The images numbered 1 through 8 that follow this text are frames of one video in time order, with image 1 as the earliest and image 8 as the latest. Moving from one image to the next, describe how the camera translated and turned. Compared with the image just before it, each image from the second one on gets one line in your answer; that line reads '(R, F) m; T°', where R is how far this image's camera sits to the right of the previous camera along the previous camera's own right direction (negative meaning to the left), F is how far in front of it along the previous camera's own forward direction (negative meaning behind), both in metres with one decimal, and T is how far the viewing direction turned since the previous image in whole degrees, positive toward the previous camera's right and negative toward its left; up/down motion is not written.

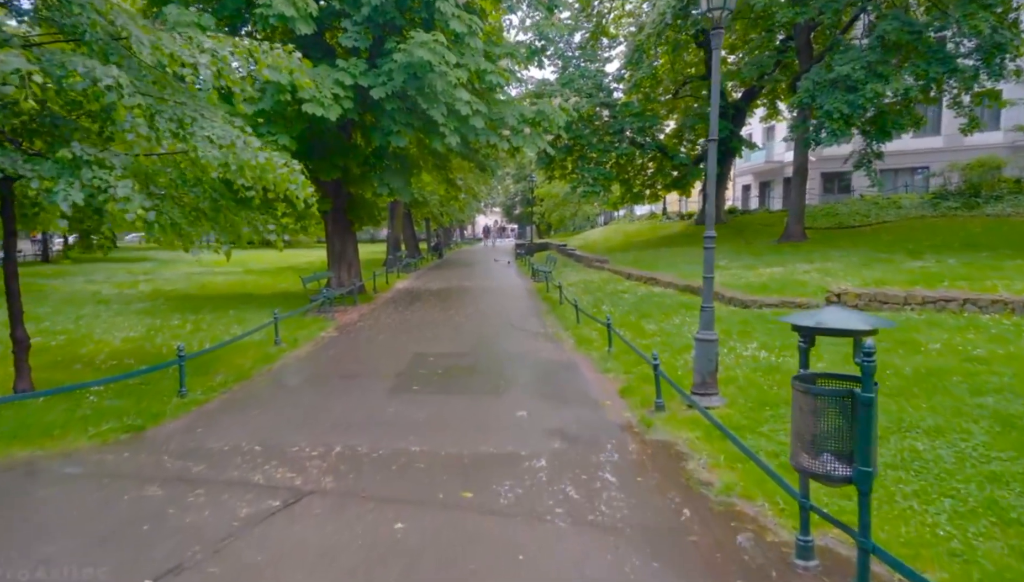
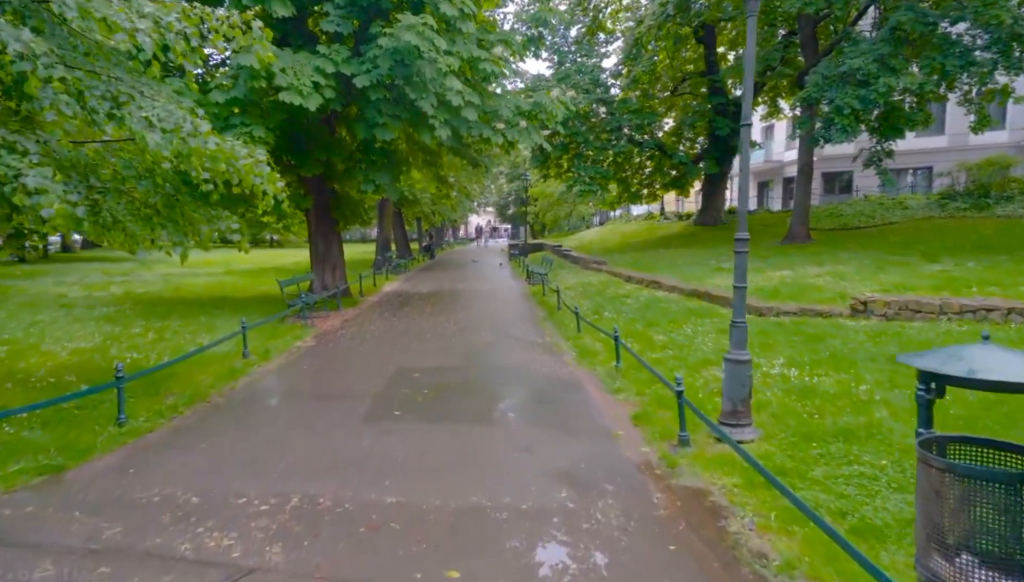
(0.0, +0.9) m; +1°
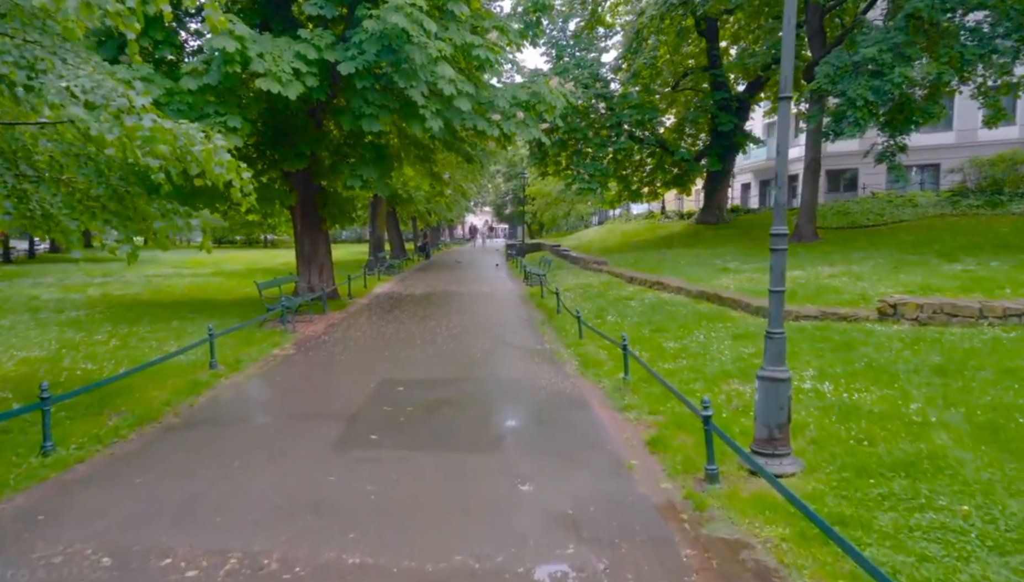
(0.0, +0.8) m; 0°
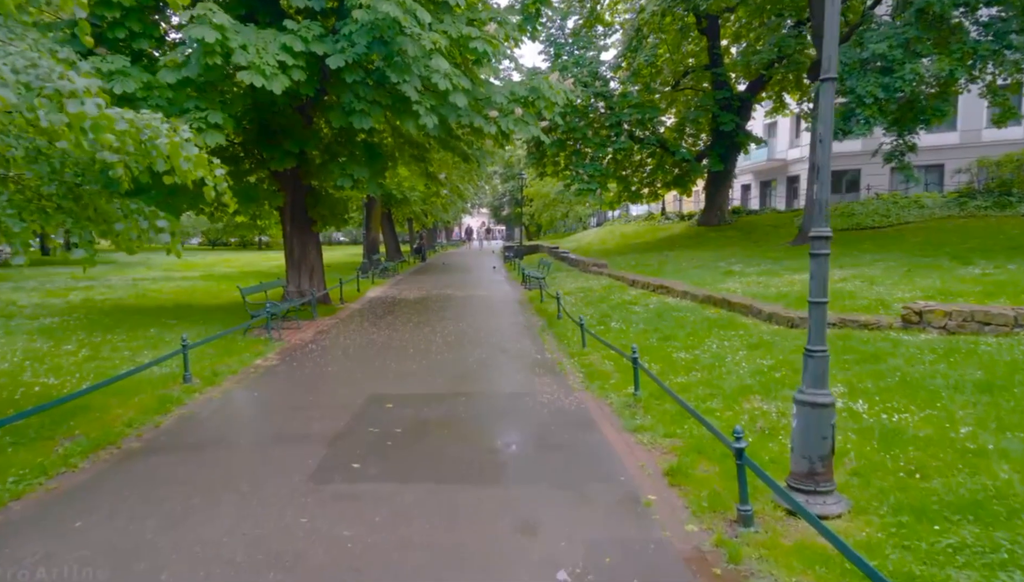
(0.0, +0.6) m; 0°
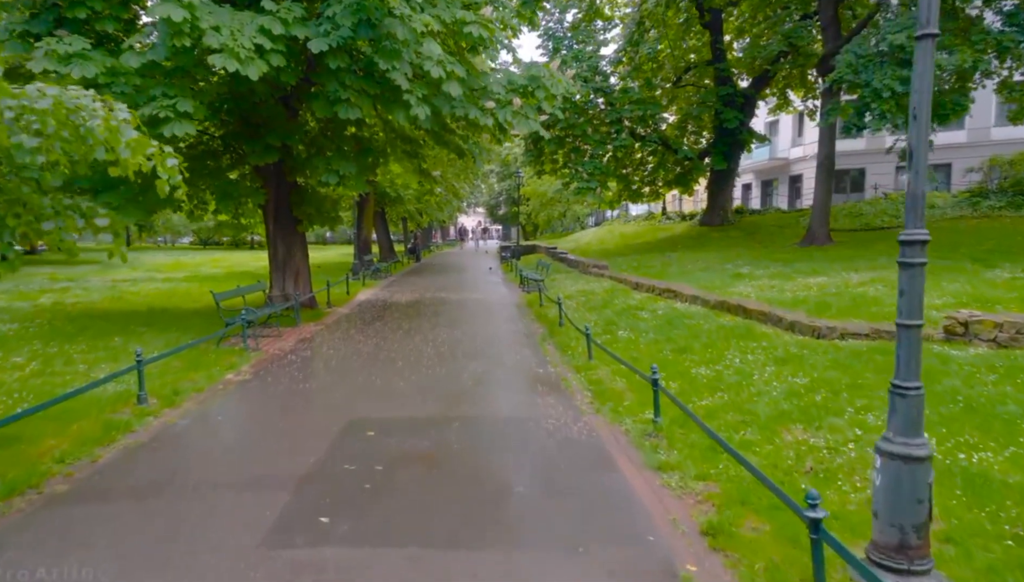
(0.0, +0.9) m; 0°
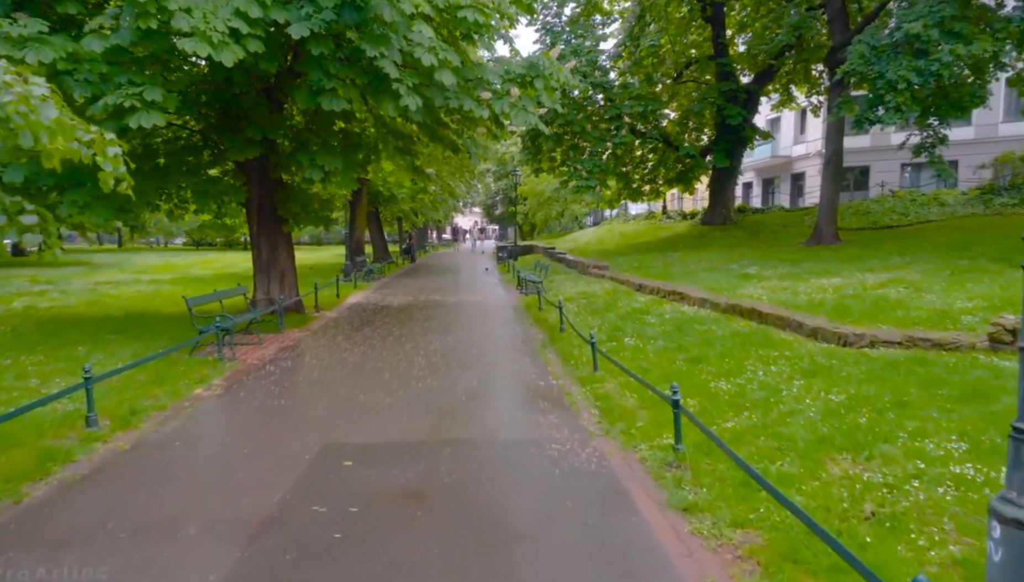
(0.0, +0.7) m; 0°
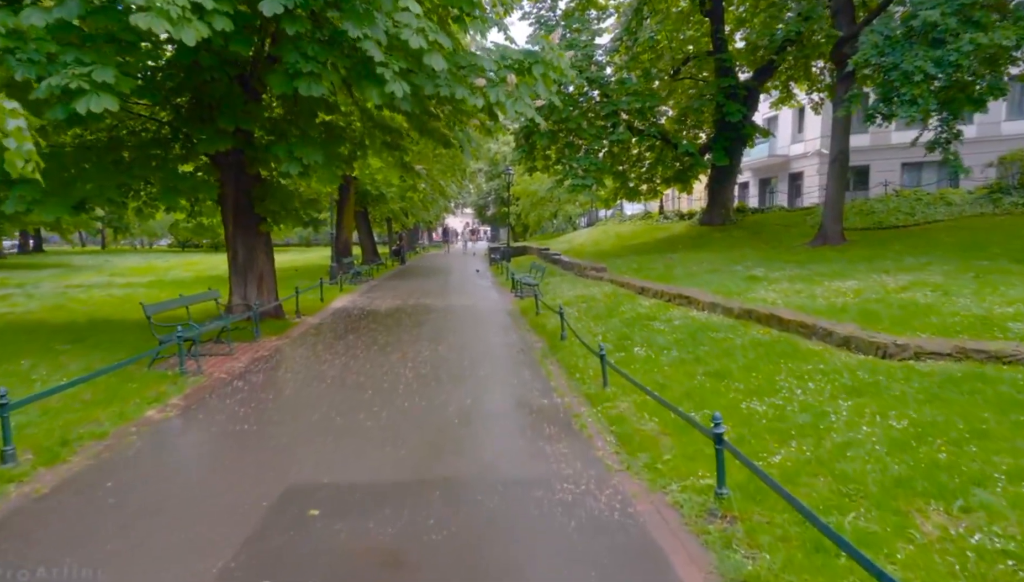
(-0.1, +0.9) m; +1°
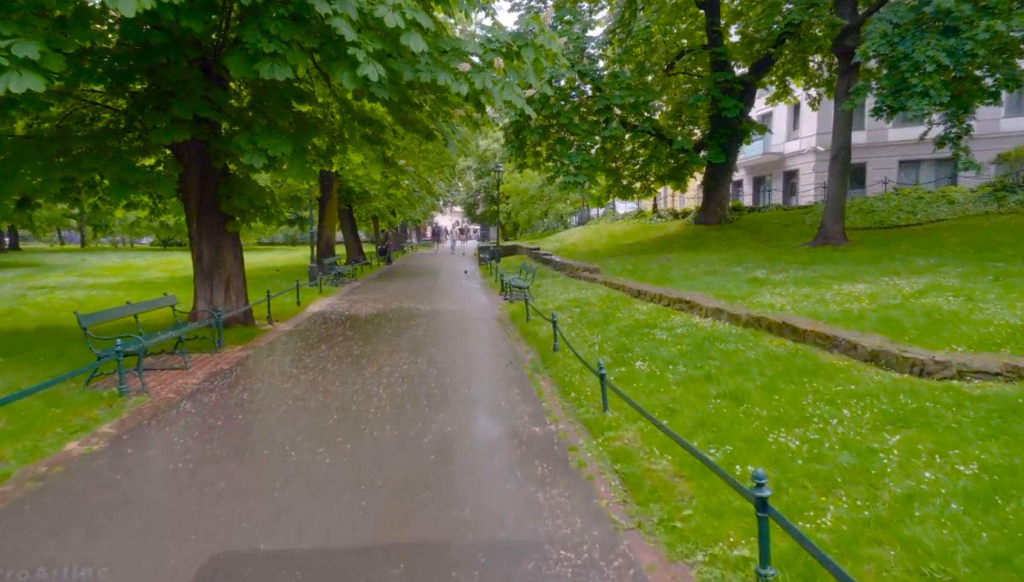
(0.0, +0.9) m; +1°
